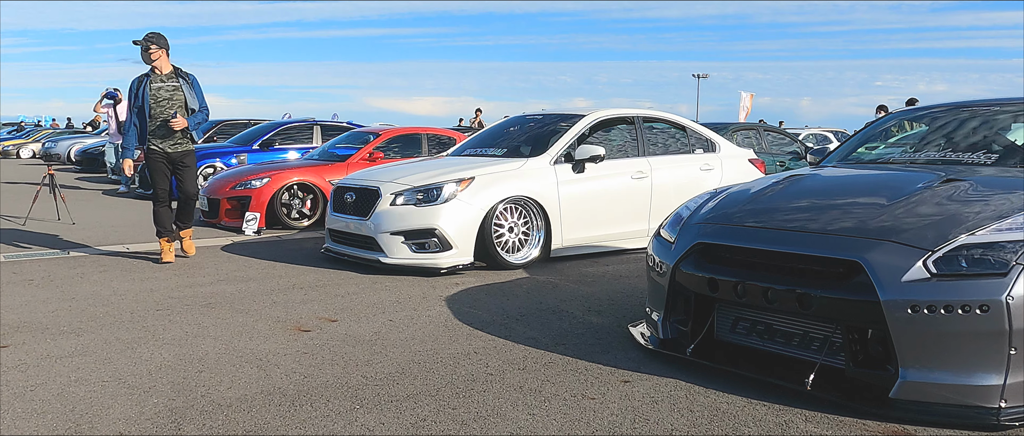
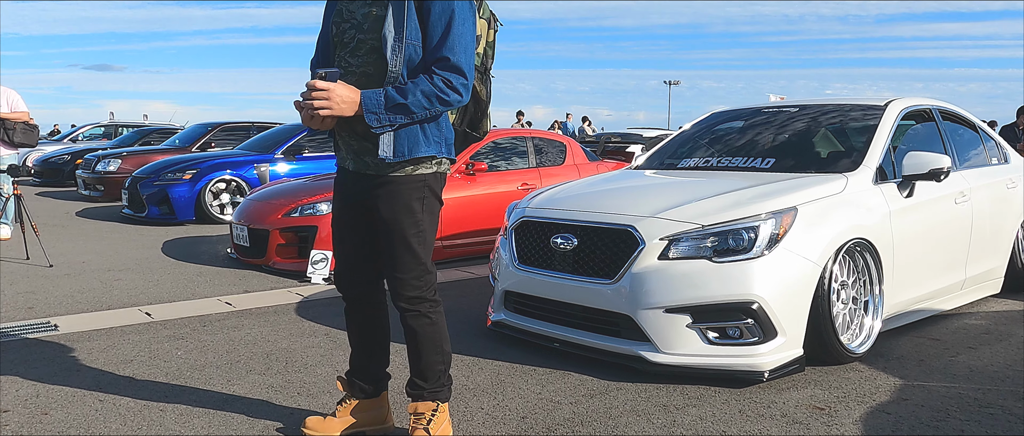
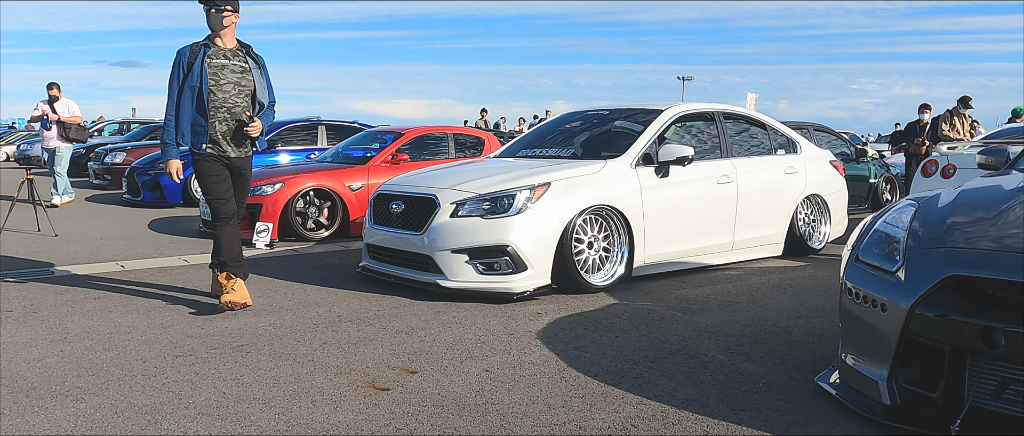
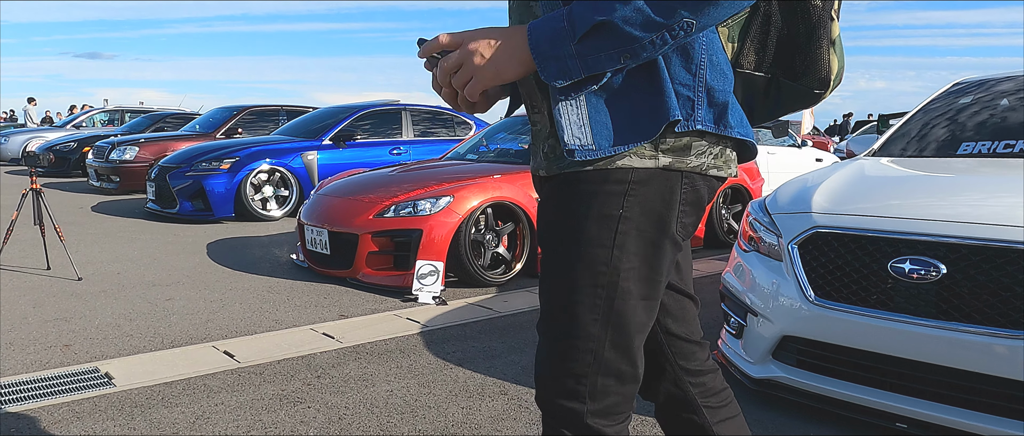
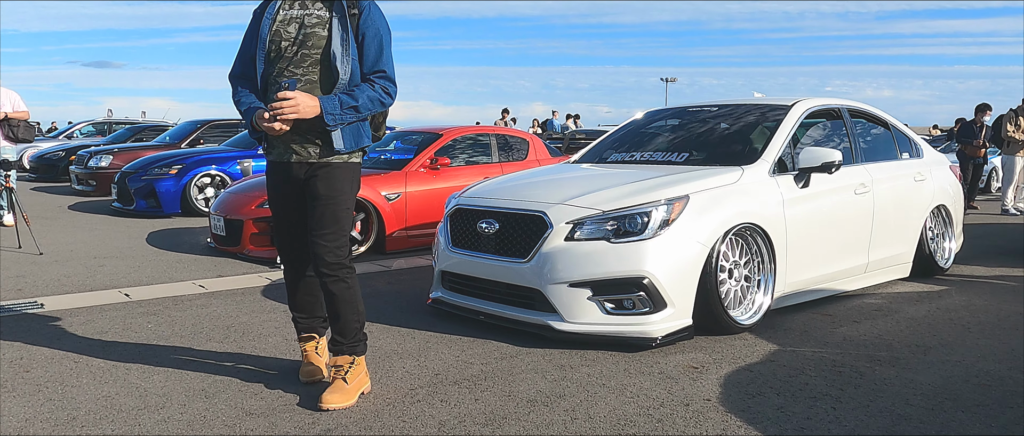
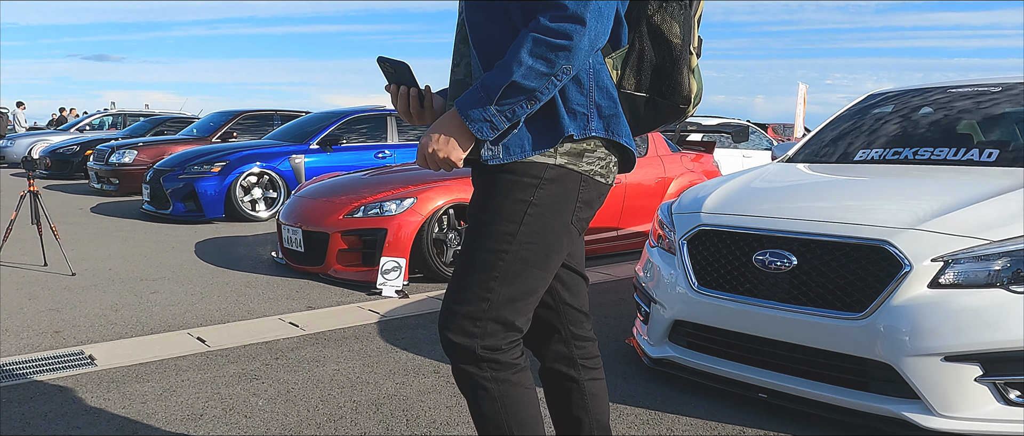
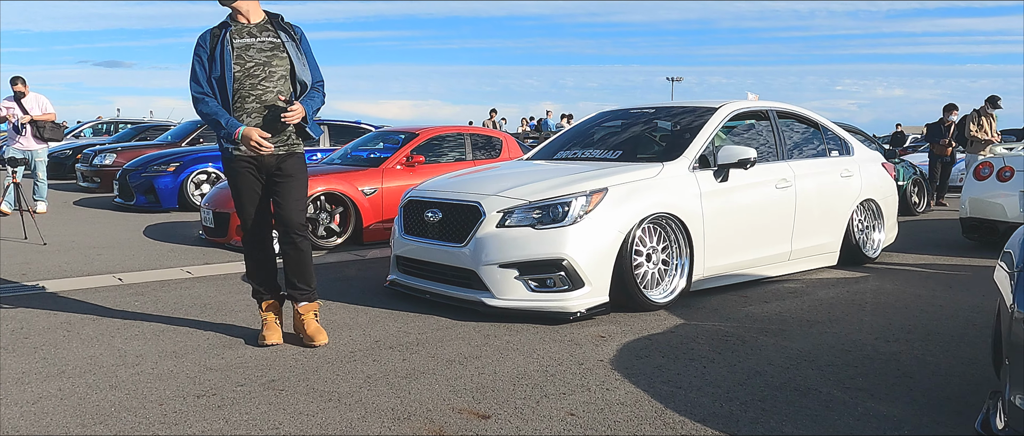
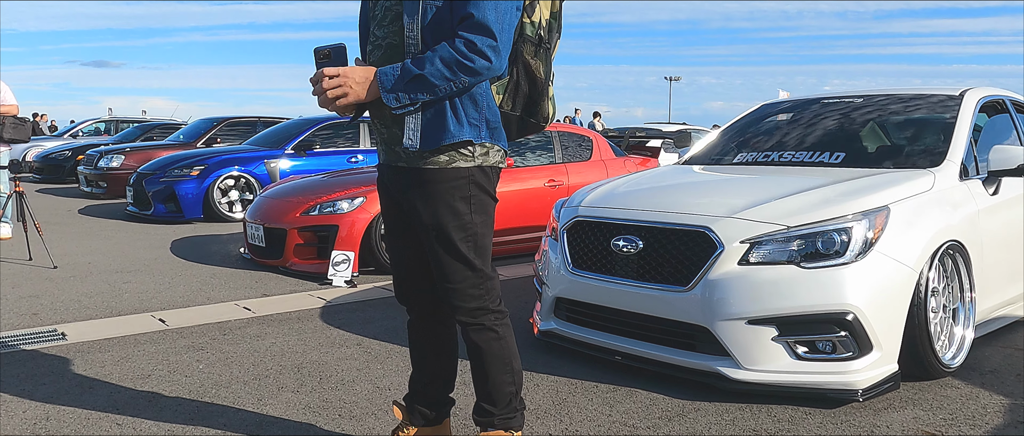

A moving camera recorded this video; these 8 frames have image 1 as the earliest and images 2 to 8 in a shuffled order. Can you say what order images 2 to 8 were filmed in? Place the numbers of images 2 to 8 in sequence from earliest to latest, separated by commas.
3, 7, 5, 2, 8, 6, 4
